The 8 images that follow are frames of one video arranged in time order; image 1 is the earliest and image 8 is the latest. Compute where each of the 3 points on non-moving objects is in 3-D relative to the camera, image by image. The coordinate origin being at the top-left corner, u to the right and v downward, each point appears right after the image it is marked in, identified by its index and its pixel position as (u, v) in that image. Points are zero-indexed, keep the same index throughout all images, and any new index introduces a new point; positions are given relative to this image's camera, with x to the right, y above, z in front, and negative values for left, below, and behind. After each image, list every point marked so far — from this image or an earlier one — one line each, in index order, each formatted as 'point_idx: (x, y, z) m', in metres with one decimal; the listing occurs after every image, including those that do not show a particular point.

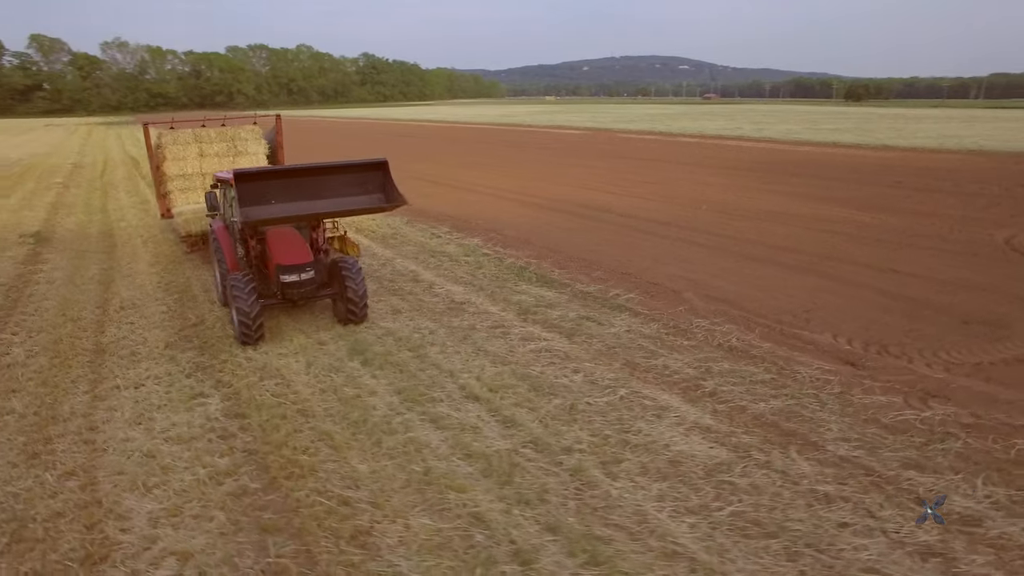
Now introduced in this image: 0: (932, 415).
0: (+3.4, -1.0, +4.8) m
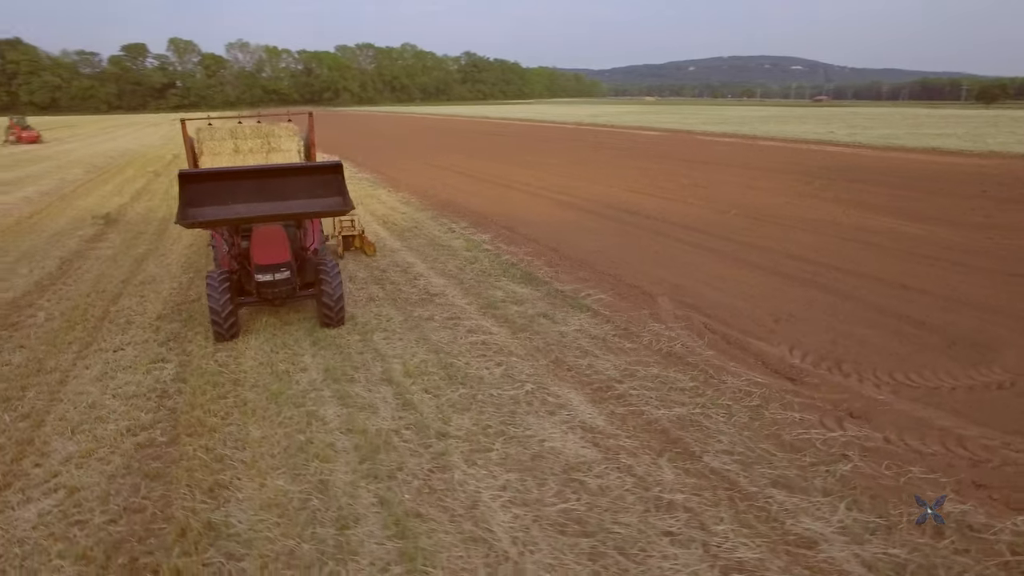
0: (+2.5, -1.1, +4.6) m
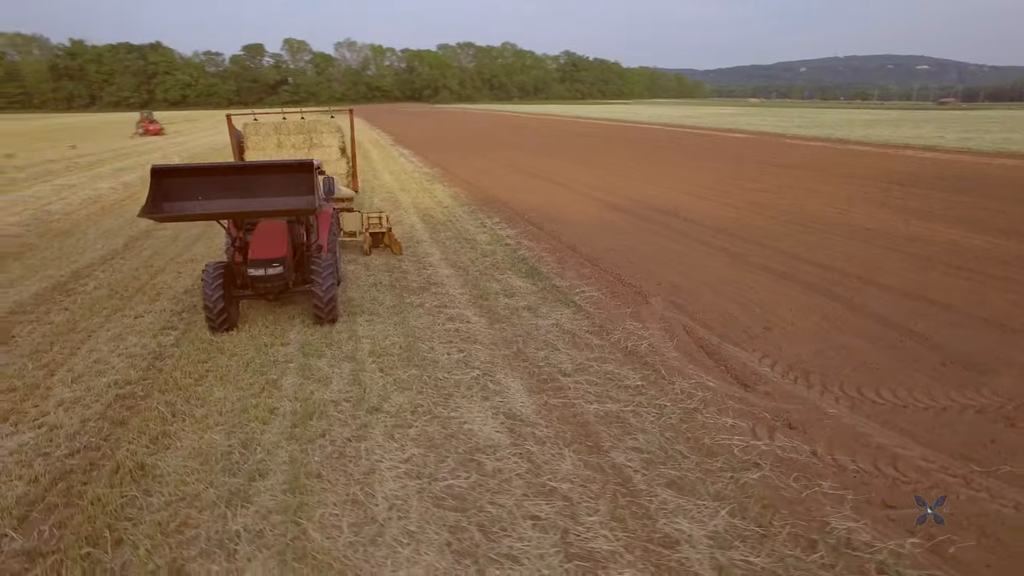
0: (+1.8, -1.2, +4.5) m
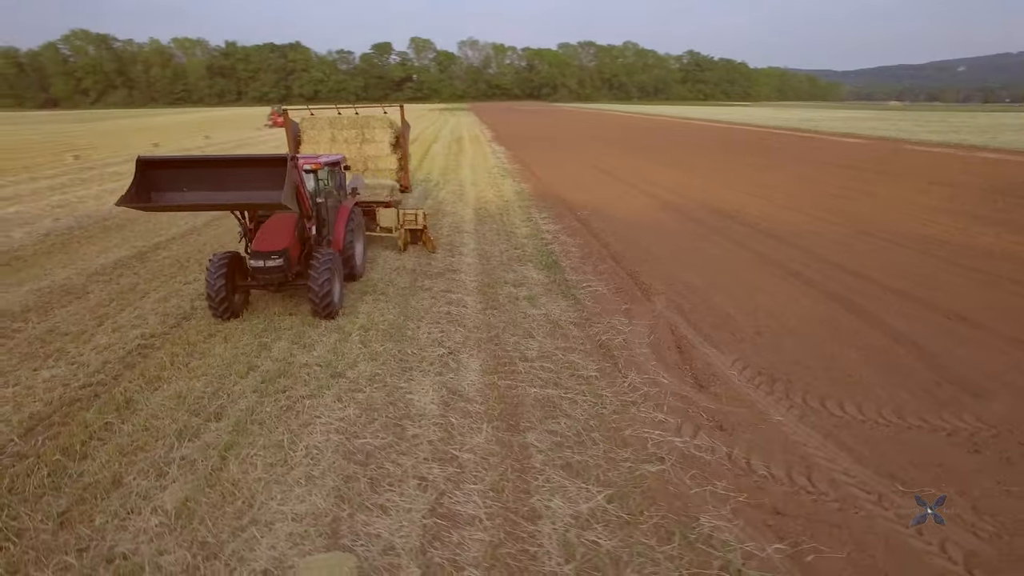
0: (+1.2, -1.1, +4.5) m
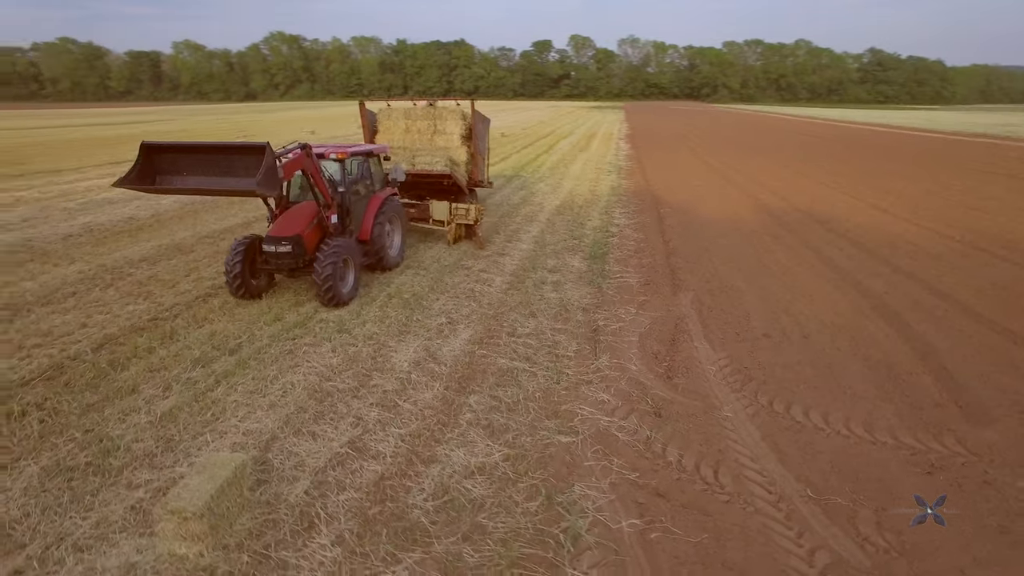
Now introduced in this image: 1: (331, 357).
0: (+0.7, -1.0, +4.6) m
1: (-1.7, -0.6, +5.6) m
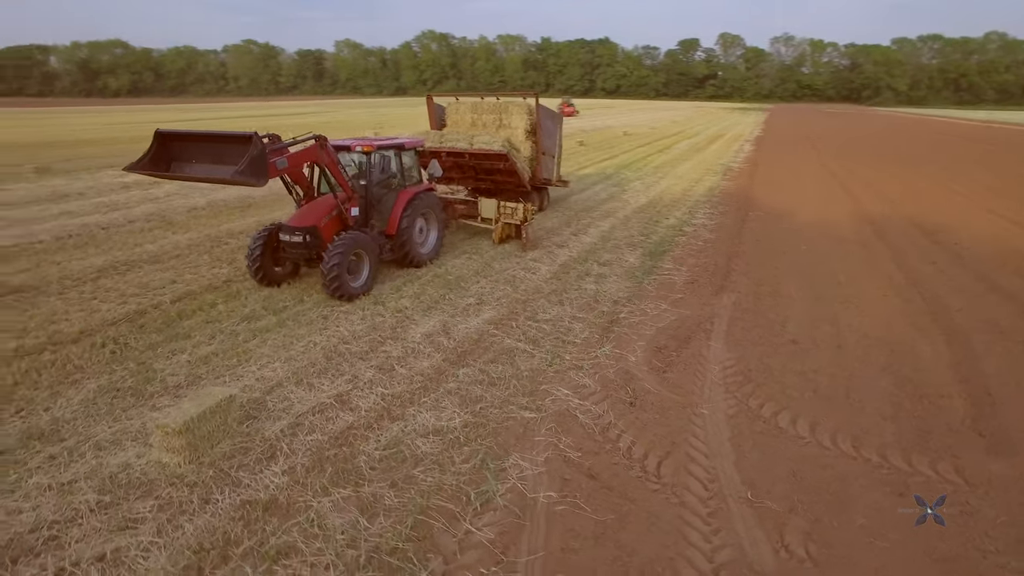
0: (+0.5, -0.9, +4.7) m
1: (-1.6, -0.4, +6.2) m
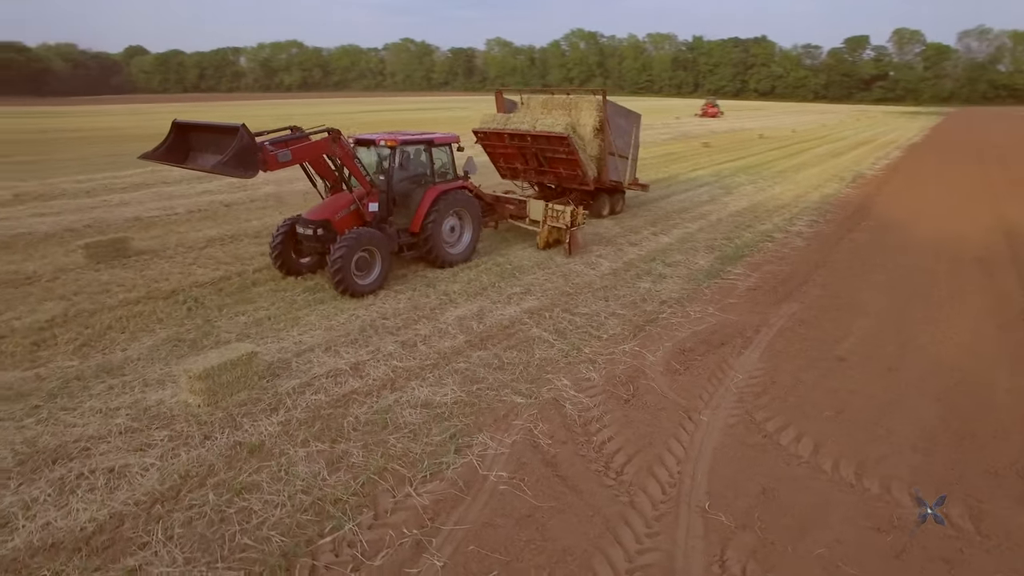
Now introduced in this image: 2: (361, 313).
0: (+0.5, -0.8, +4.7) m
1: (-1.2, -0.2, +6.6) m
2: (-1.6, -0.3, +6.3) m
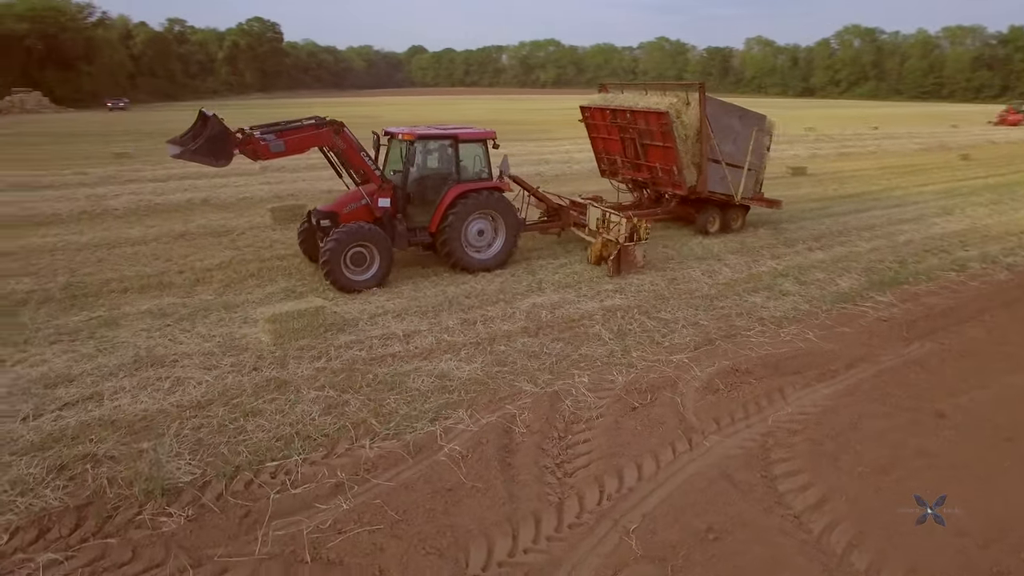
0: (+0.5, -0.8, +4.6) m
1: (-0.3, 0.0, +7.0) m
2: (-0.7, 0.0, +6.8) m
